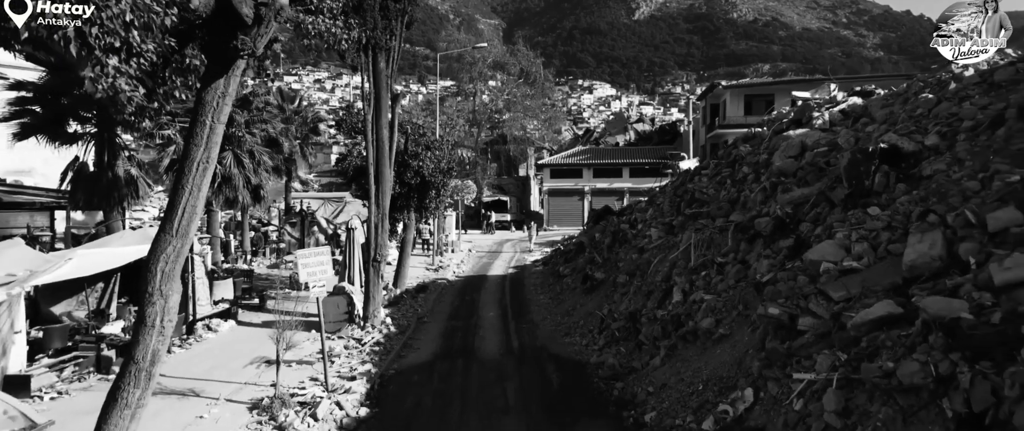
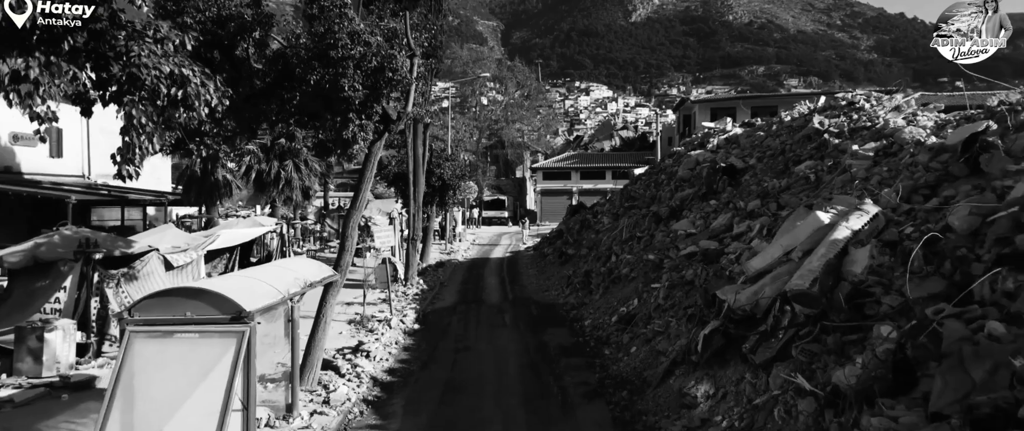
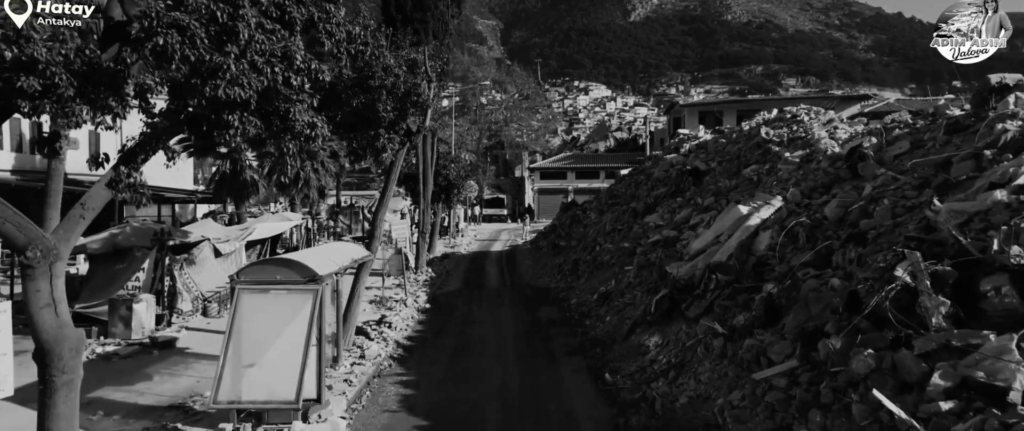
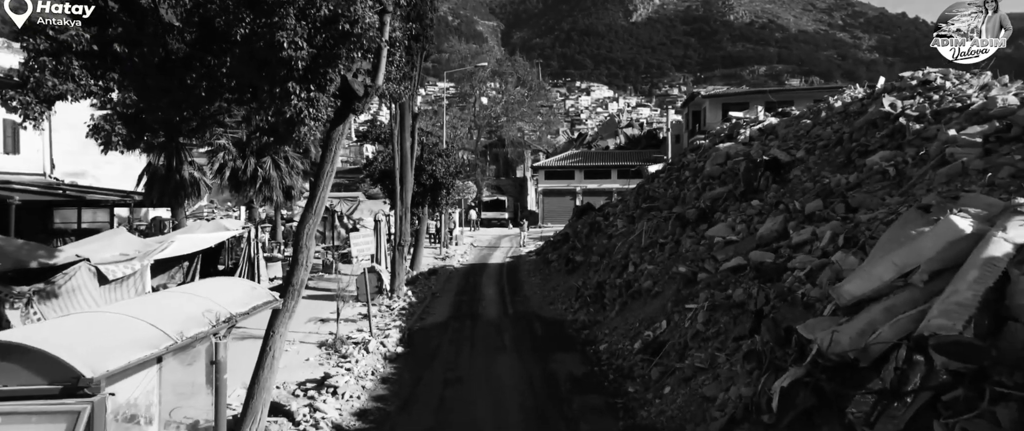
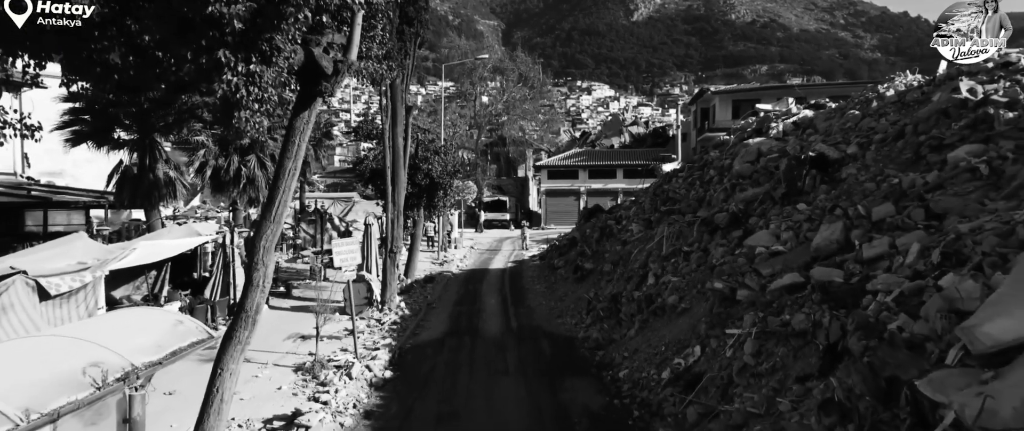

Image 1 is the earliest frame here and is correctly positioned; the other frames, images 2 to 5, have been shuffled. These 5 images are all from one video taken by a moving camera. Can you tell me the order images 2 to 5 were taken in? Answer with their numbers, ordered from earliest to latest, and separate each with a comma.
5, 4, 2, 3
